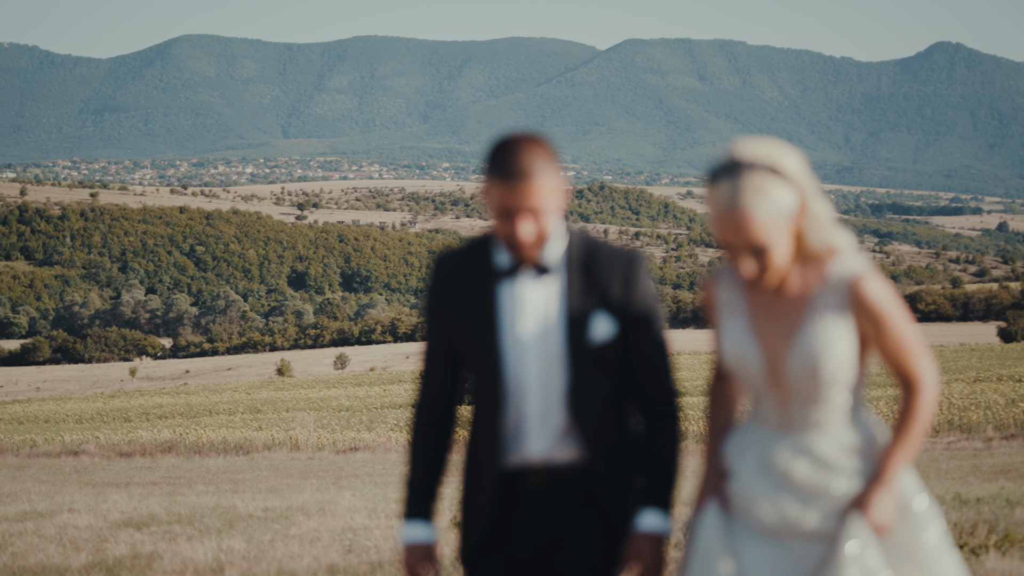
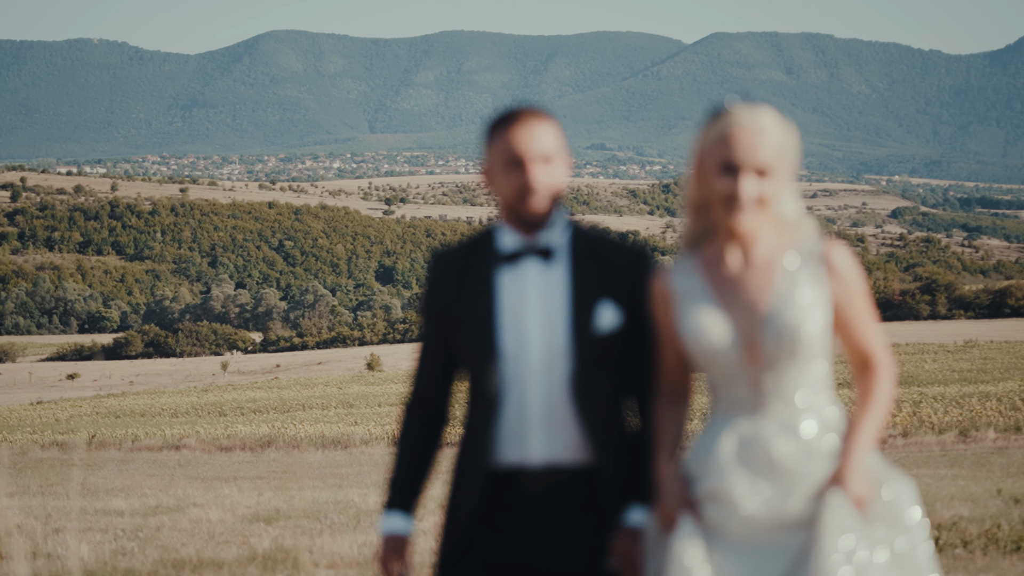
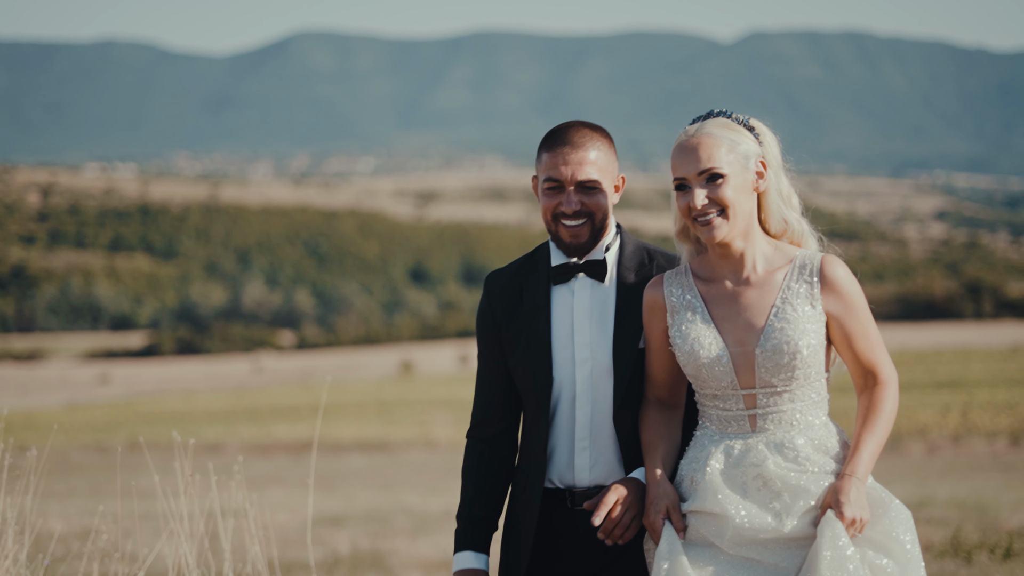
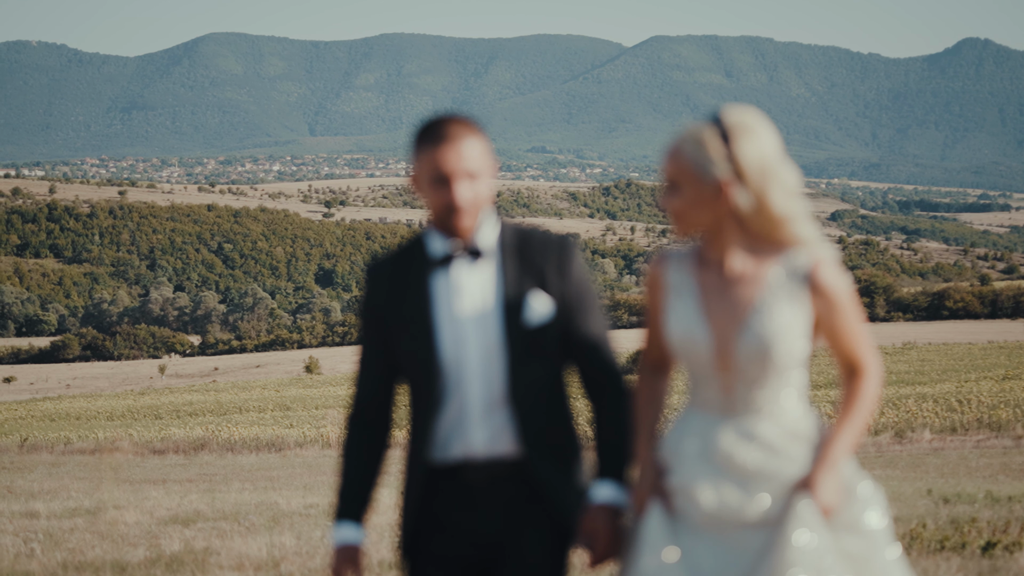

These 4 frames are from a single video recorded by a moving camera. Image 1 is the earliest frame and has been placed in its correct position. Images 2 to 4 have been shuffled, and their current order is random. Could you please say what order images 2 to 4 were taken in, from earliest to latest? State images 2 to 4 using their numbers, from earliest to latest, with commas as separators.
4, 2, 3
